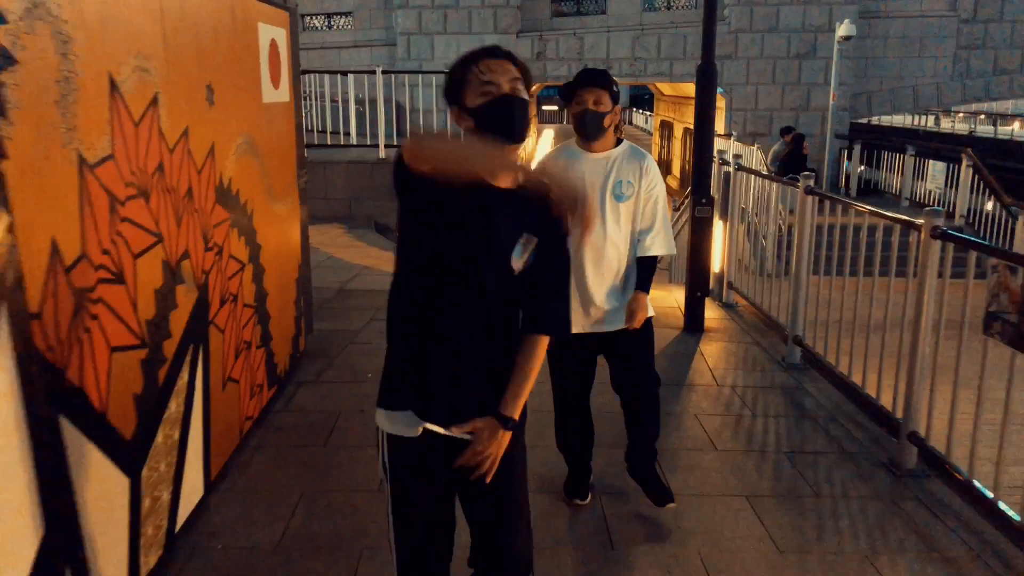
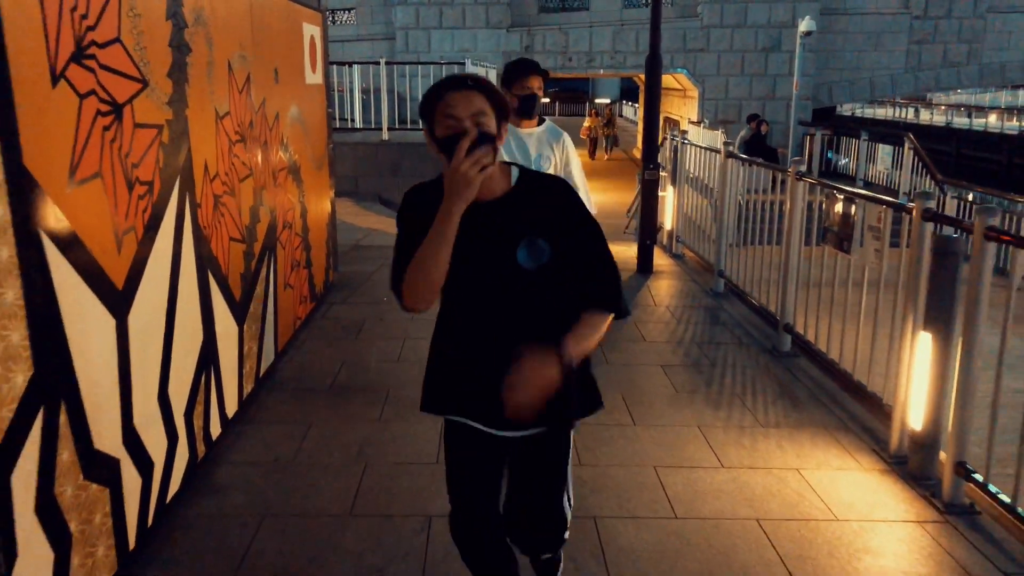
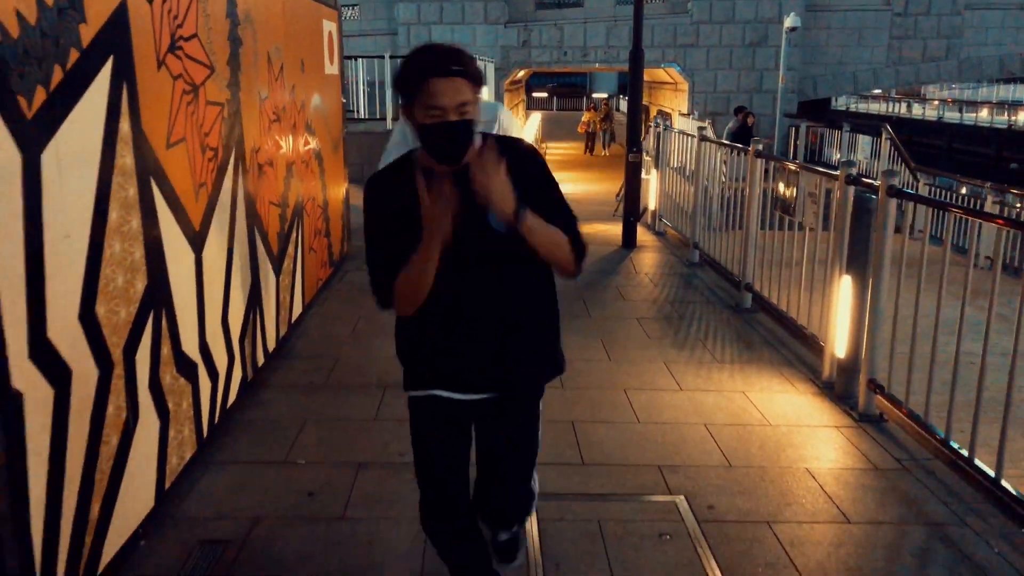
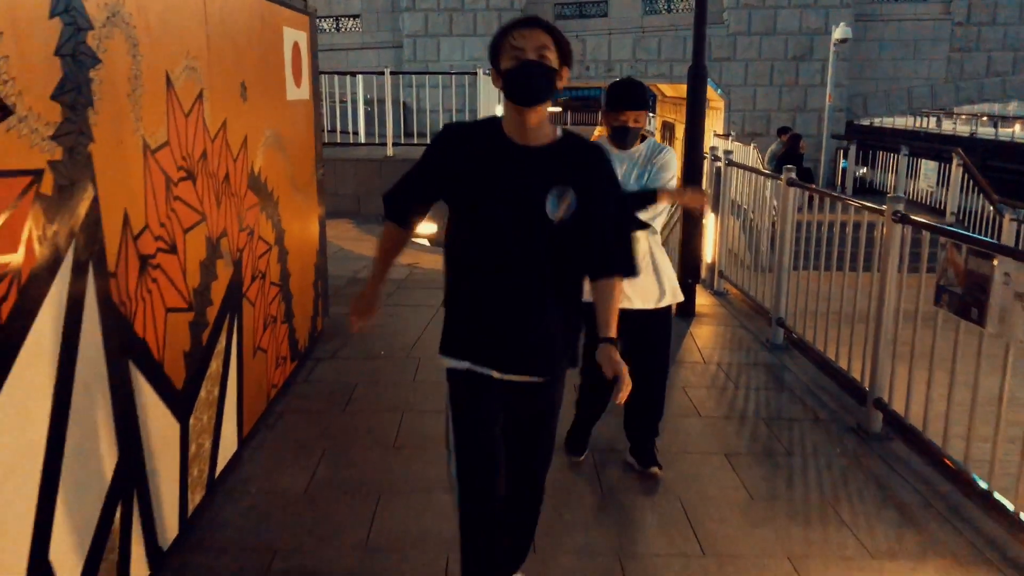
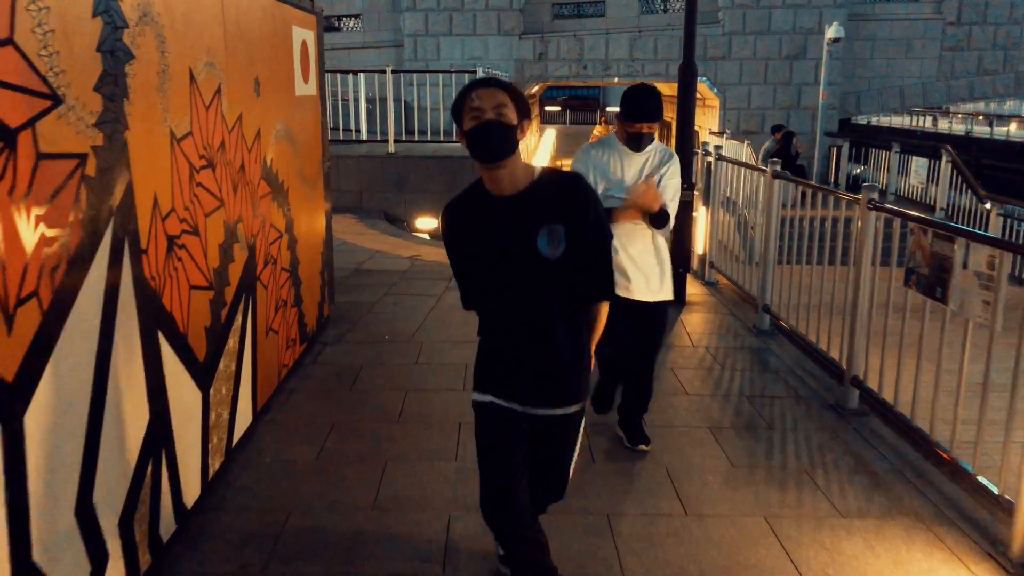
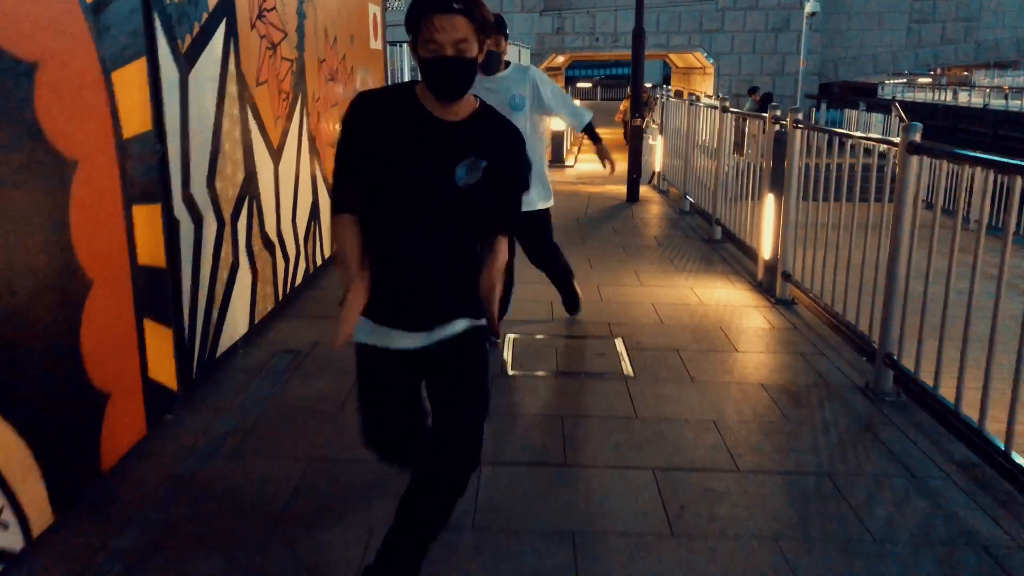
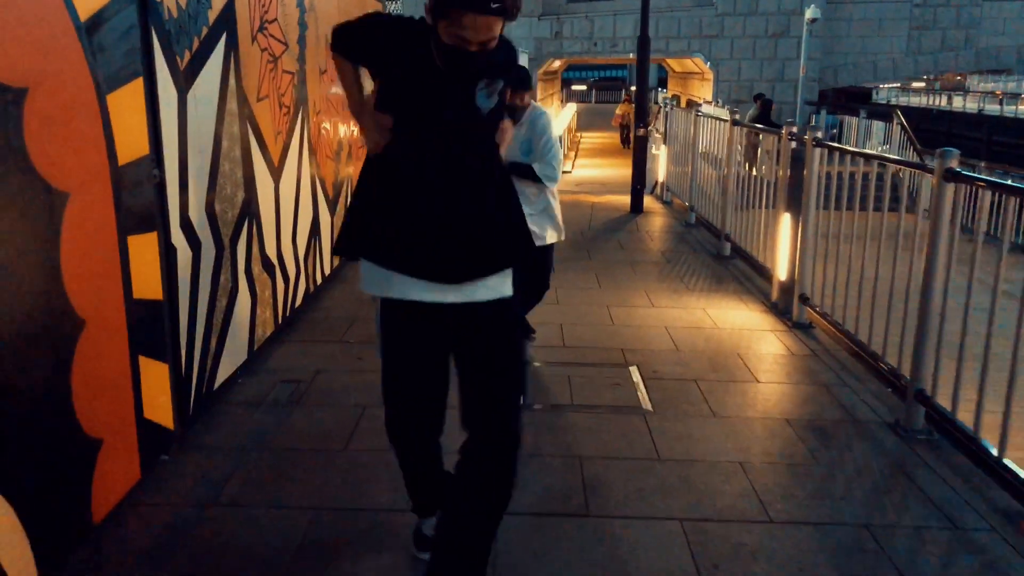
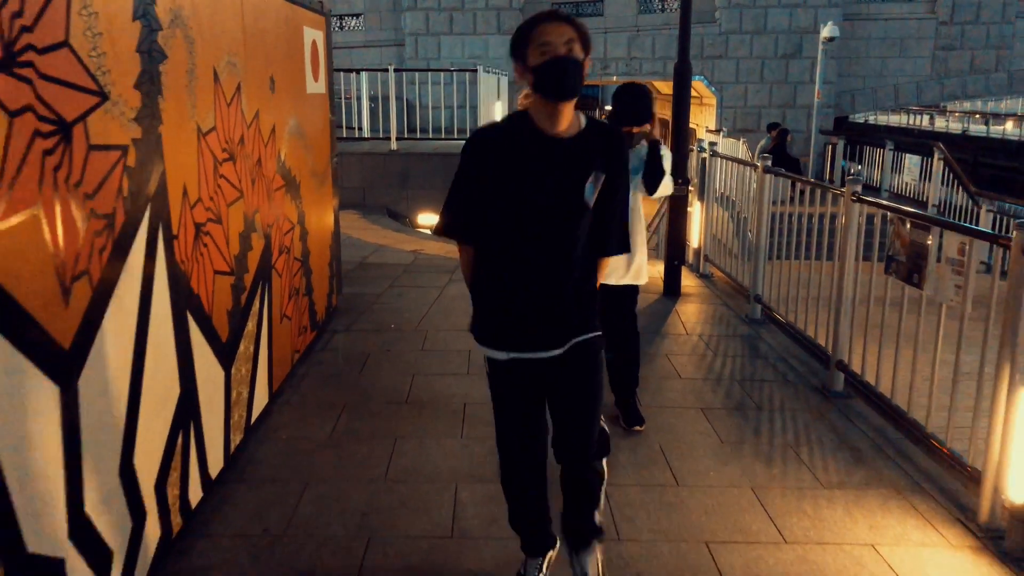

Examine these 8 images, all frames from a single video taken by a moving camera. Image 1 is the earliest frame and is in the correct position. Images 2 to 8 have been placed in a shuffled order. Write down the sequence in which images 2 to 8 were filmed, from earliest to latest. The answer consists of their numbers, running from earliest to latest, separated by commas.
4, 5, 8, 2, 3, 7, 6
